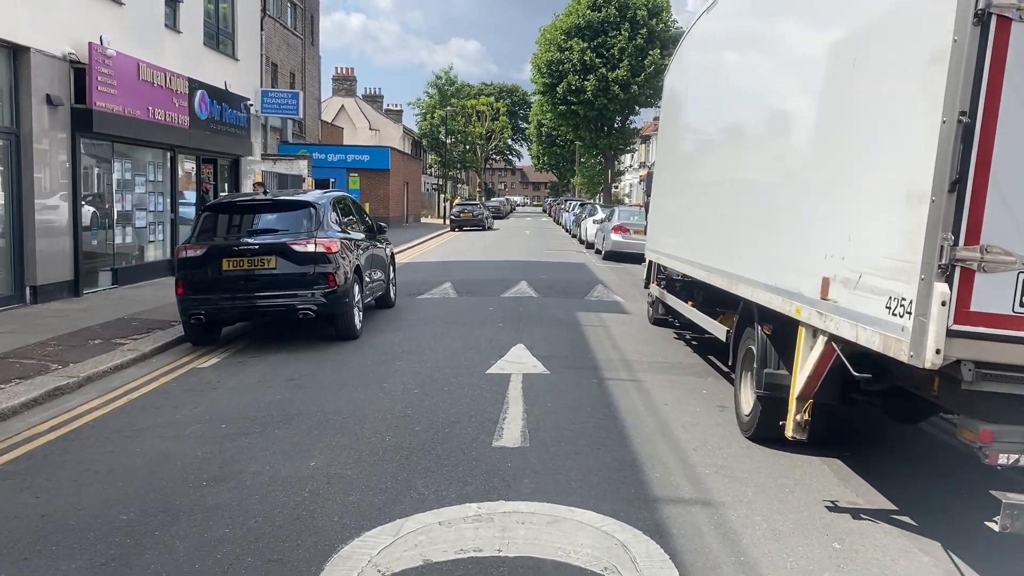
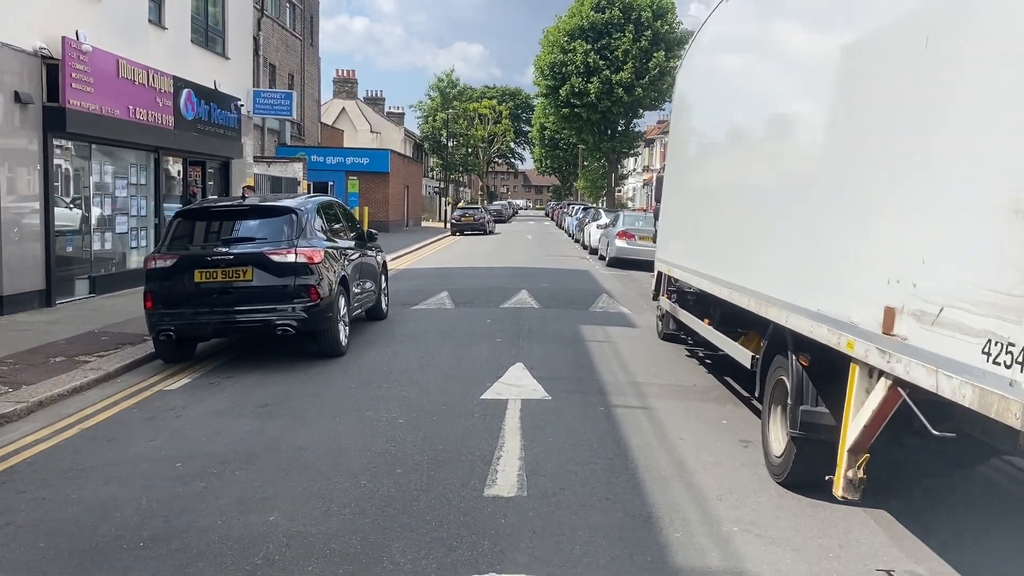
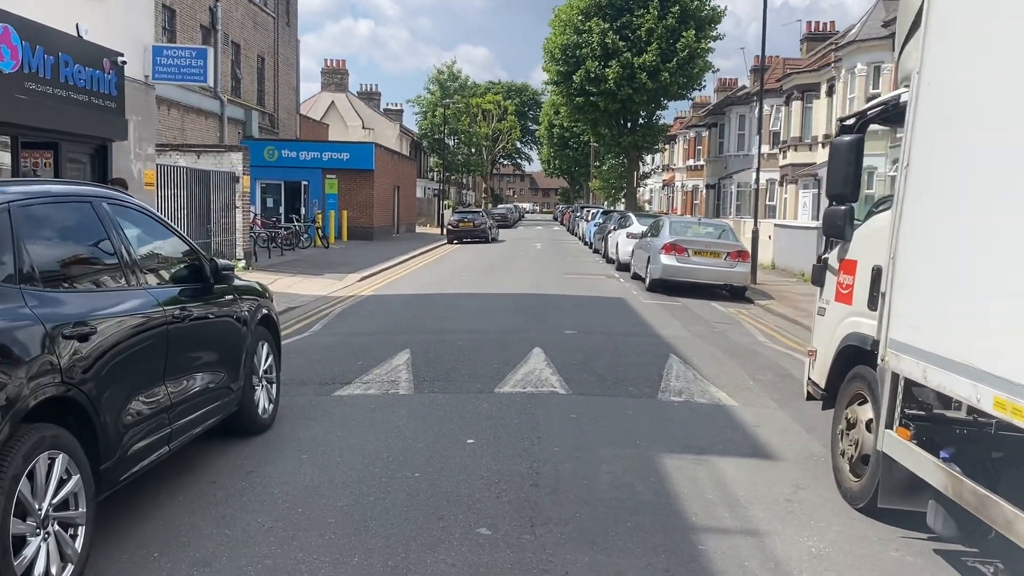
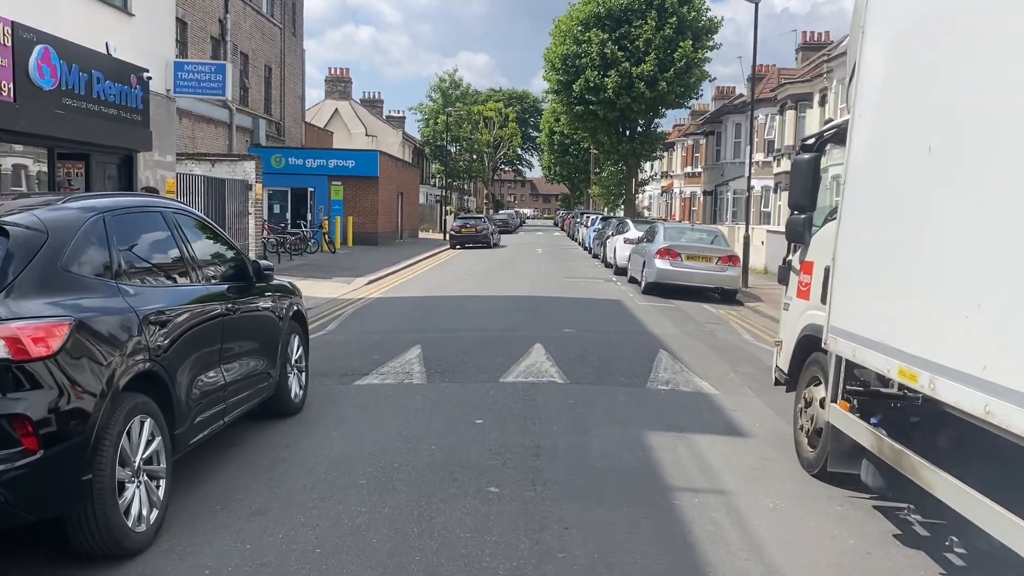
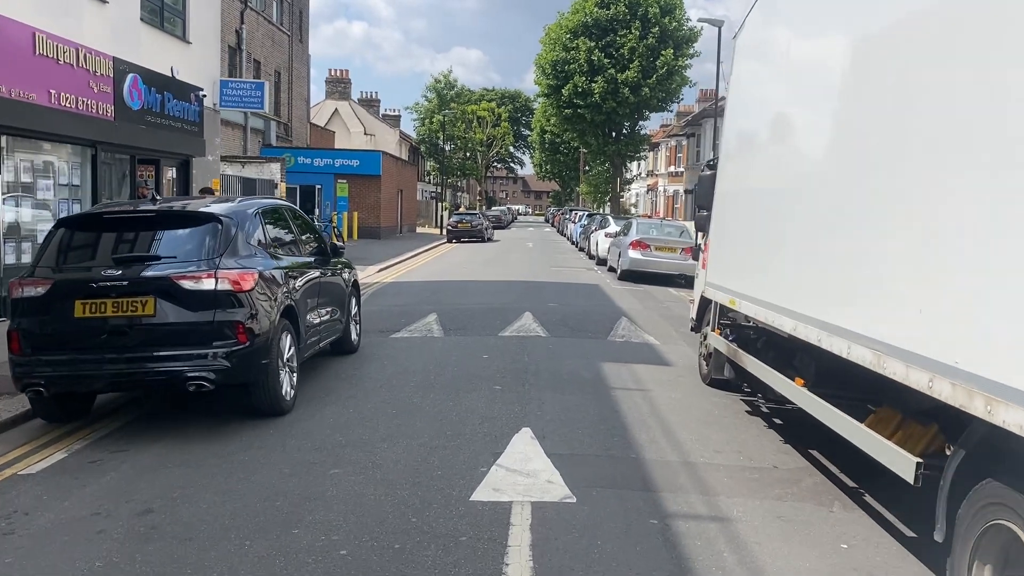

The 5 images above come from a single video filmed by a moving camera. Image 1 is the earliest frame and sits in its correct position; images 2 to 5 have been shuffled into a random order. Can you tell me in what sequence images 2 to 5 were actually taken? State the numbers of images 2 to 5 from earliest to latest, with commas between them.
2, 5, 4, 3
